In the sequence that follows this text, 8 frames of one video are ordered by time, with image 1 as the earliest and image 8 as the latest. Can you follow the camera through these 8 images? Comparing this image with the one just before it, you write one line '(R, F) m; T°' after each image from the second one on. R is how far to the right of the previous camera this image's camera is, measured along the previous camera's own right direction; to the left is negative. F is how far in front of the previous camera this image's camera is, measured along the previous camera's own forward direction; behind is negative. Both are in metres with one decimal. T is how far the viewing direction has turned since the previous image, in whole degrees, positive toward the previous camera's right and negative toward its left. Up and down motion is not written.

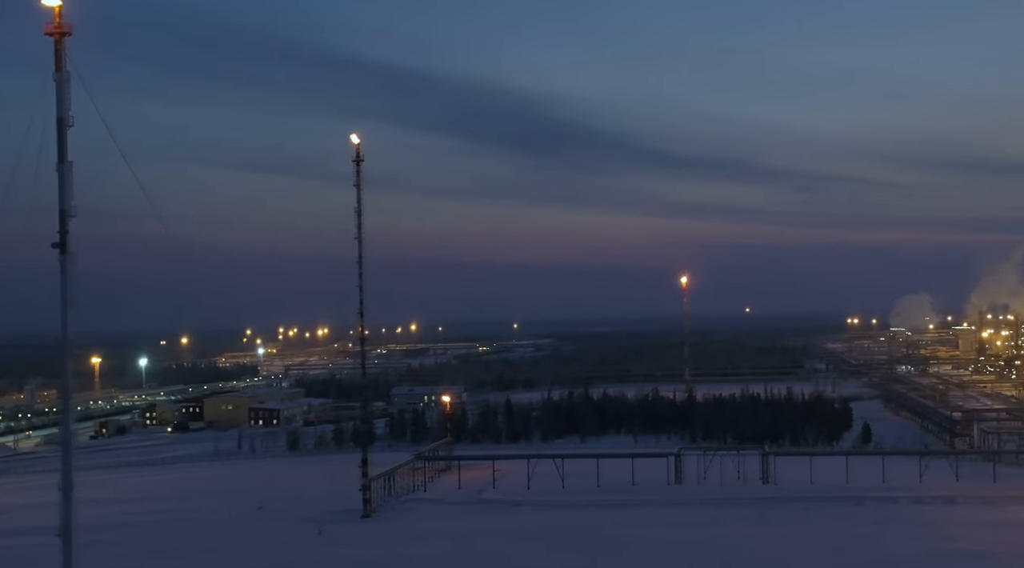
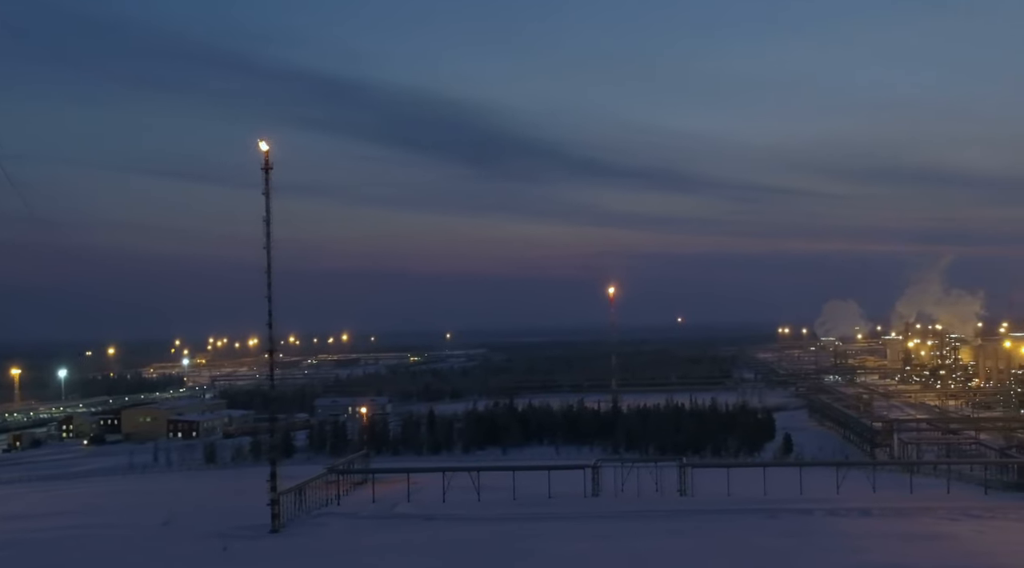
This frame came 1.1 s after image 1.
(+0.9, +0.2) m; +1°
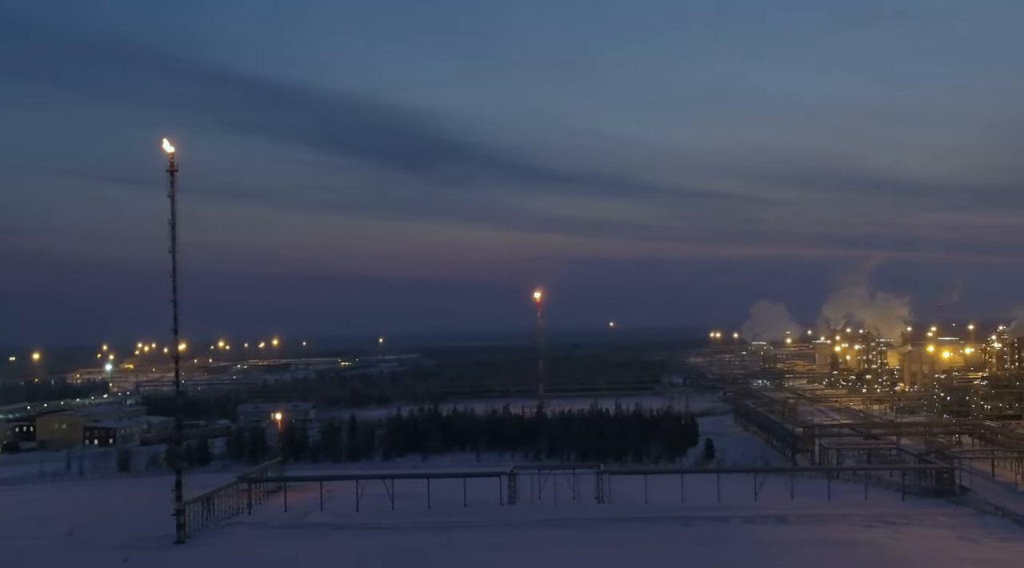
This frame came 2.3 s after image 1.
(+1.0, +0.2) m; +1°
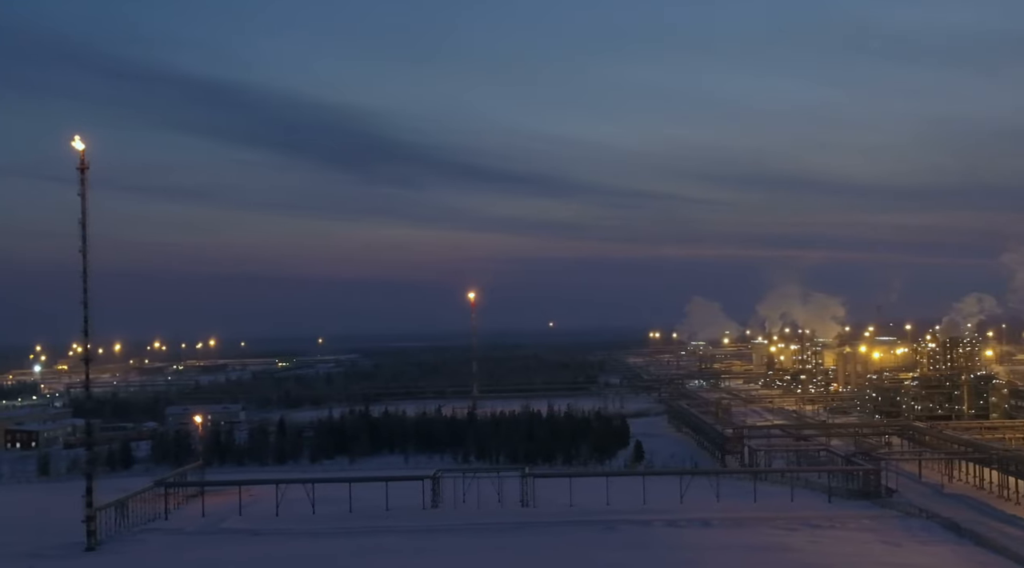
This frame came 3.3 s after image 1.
(+1.0, +0.2) m; +1°
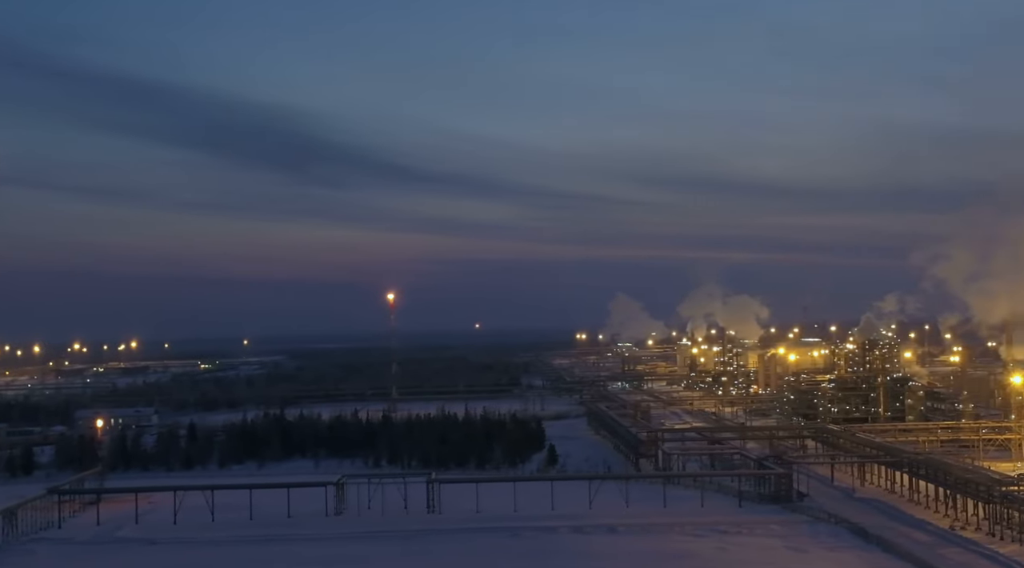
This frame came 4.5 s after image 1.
(+1.2, +0.3) m; +1°
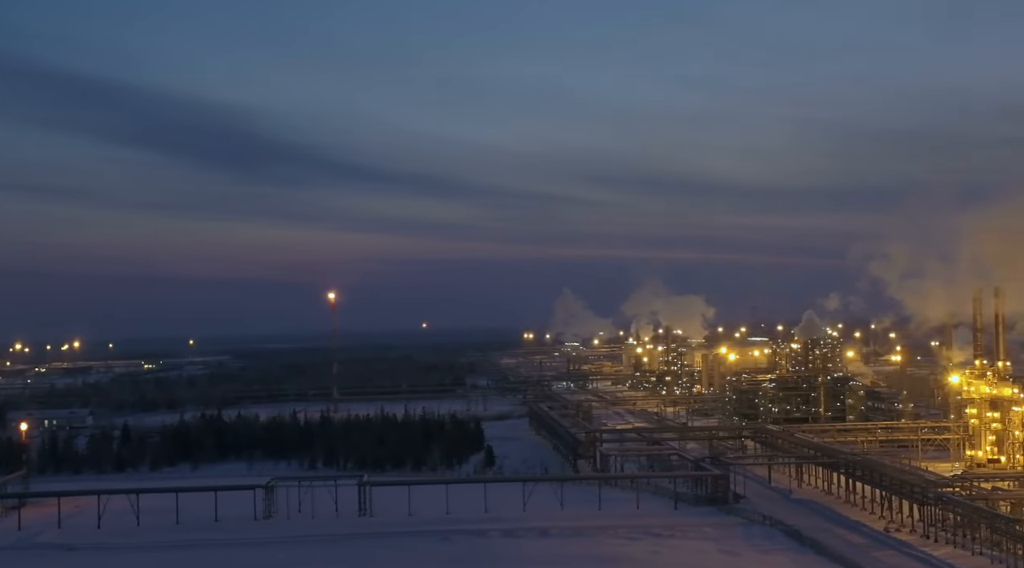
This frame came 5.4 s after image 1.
(+0.9, +0.2) m; +1°
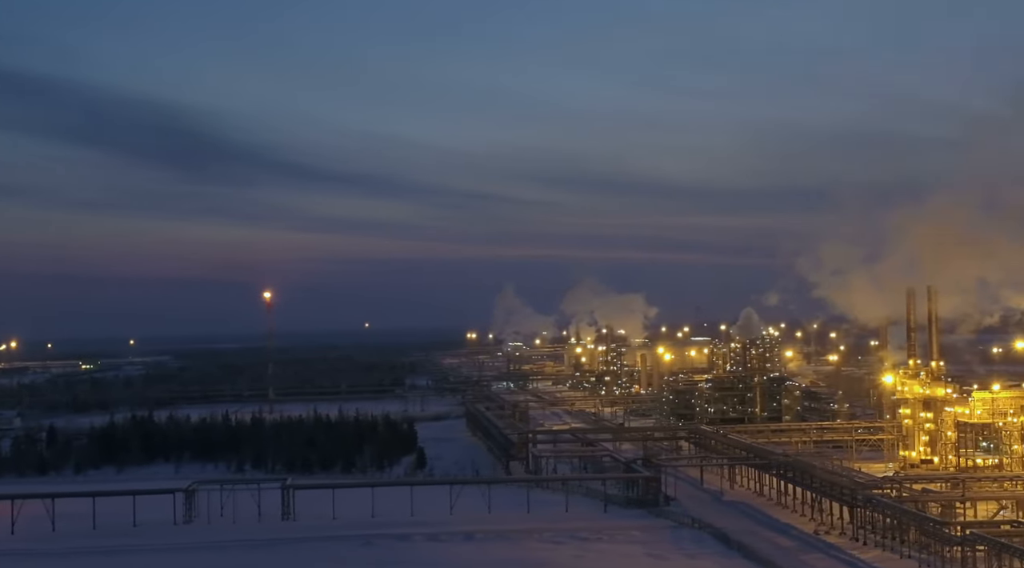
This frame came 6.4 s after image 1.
(+1.0, +0.3) m; 0°
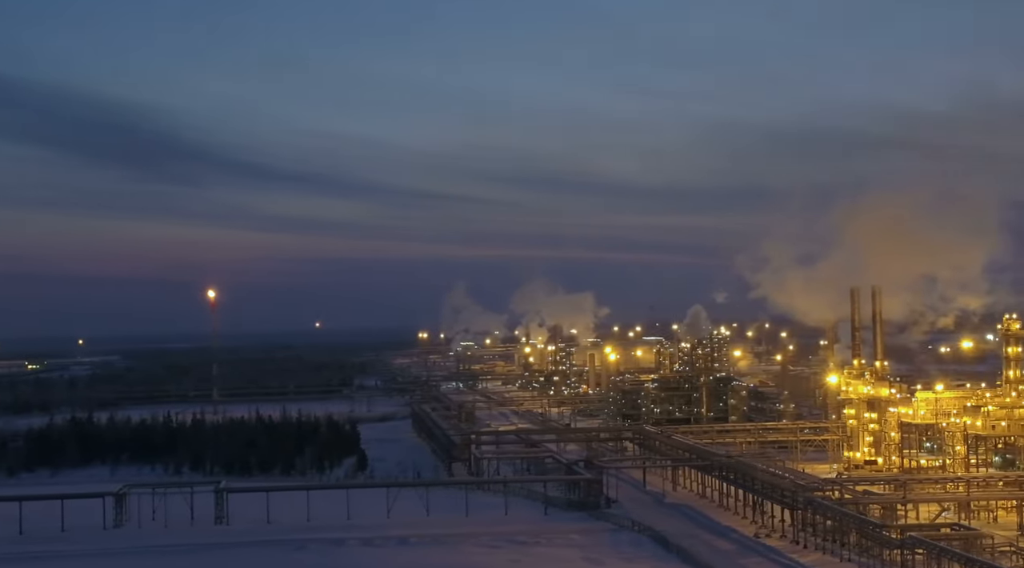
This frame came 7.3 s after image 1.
(+0.9, +0.3) m; 0°
